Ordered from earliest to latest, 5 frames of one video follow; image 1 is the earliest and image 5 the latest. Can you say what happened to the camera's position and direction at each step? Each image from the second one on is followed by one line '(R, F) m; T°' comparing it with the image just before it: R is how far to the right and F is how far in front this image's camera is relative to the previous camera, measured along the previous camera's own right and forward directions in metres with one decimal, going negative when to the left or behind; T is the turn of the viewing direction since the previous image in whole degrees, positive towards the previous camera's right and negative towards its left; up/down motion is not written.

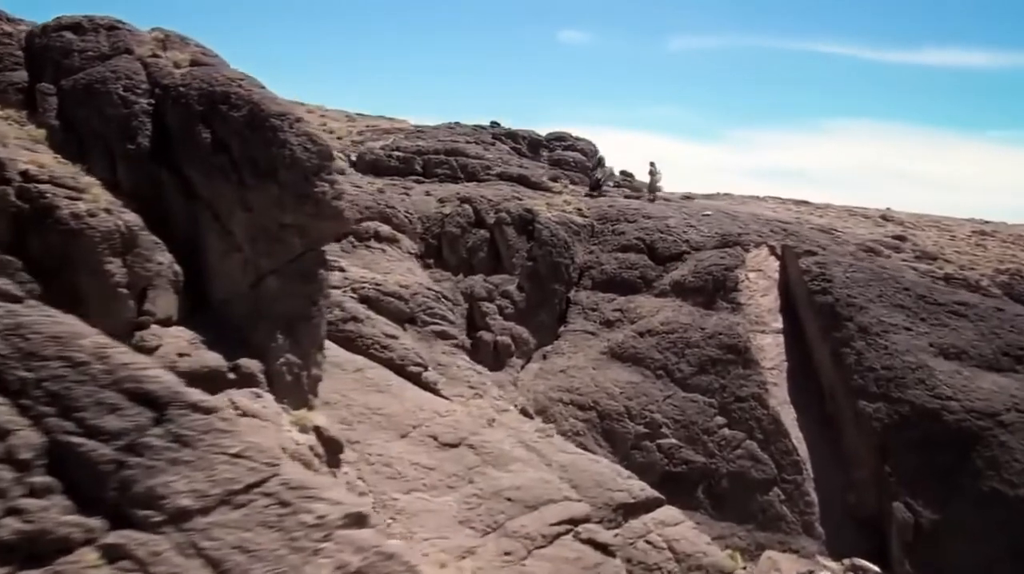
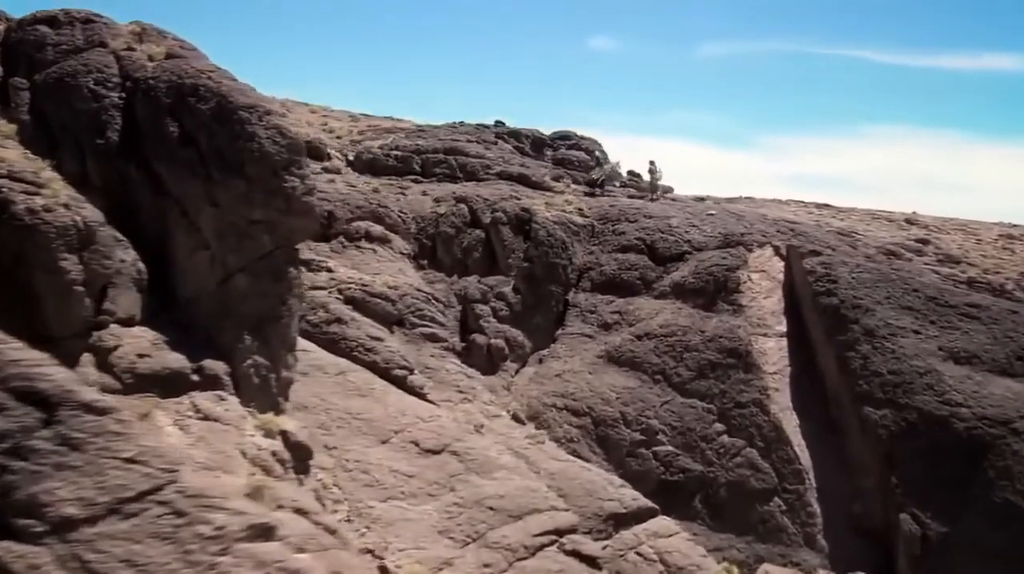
(+0.4, +0.4) m; -2°
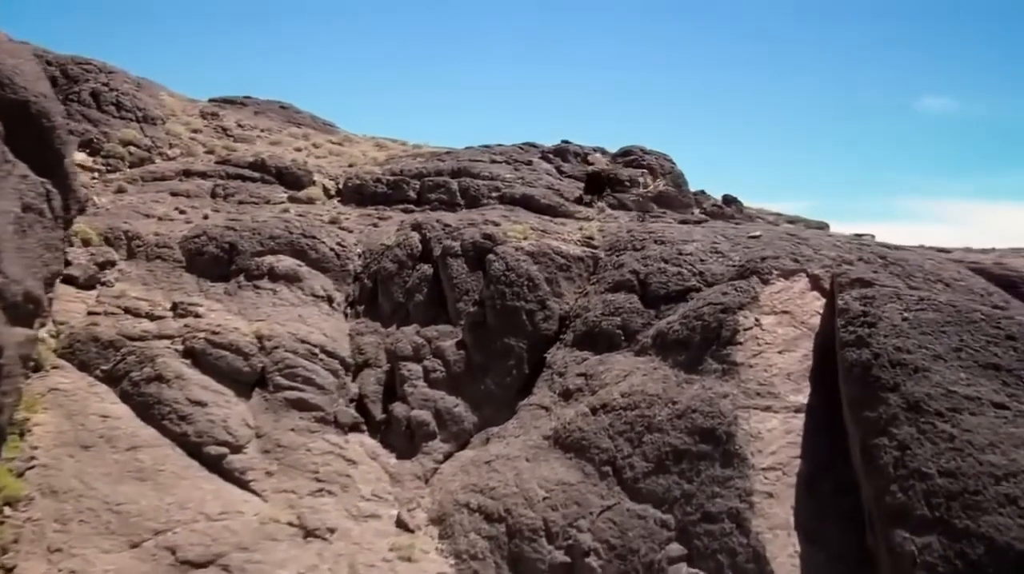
(+3.3, +4.0) m; -18°
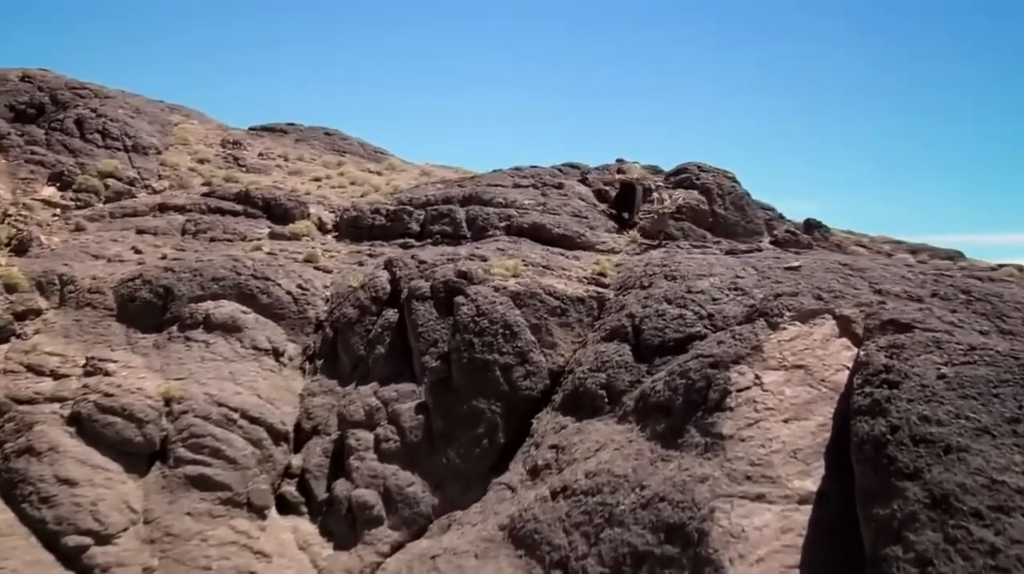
(+1.4, +1.9) m; -9°
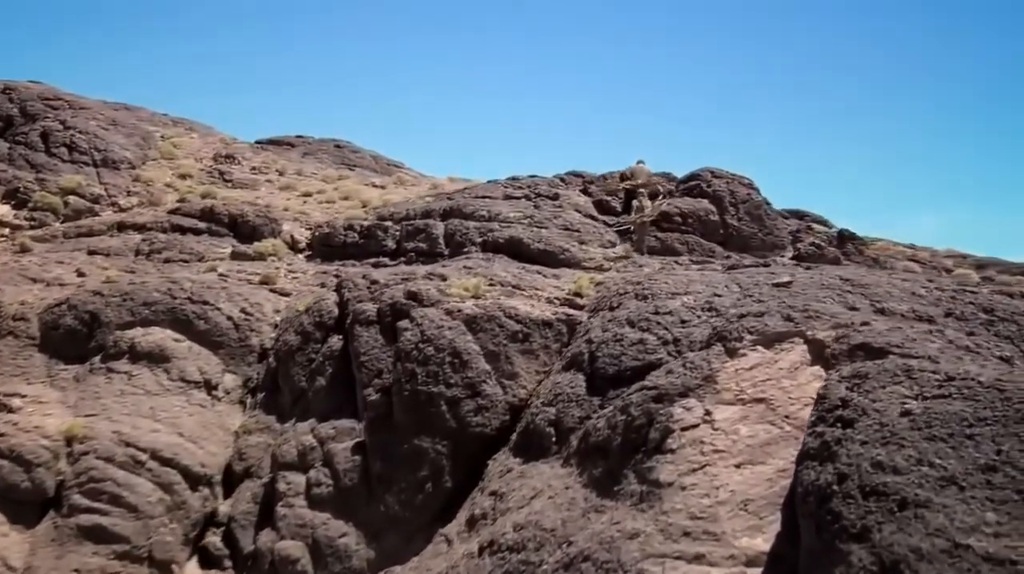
(+0.8, +1.0) m; -5°
